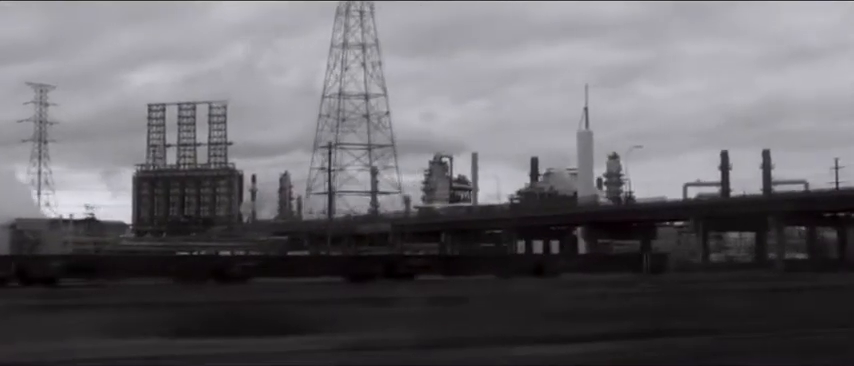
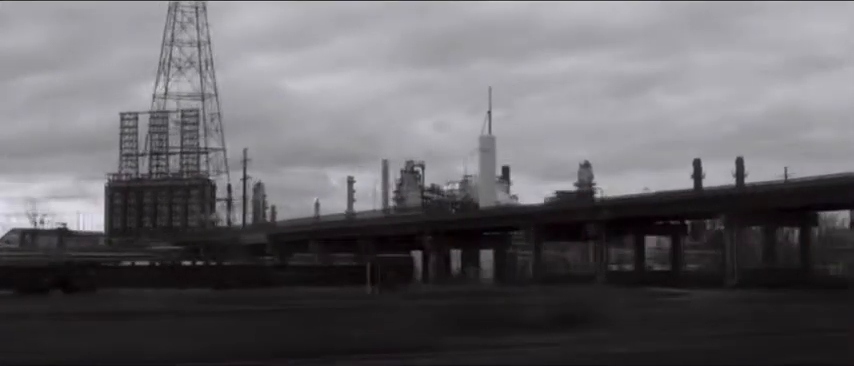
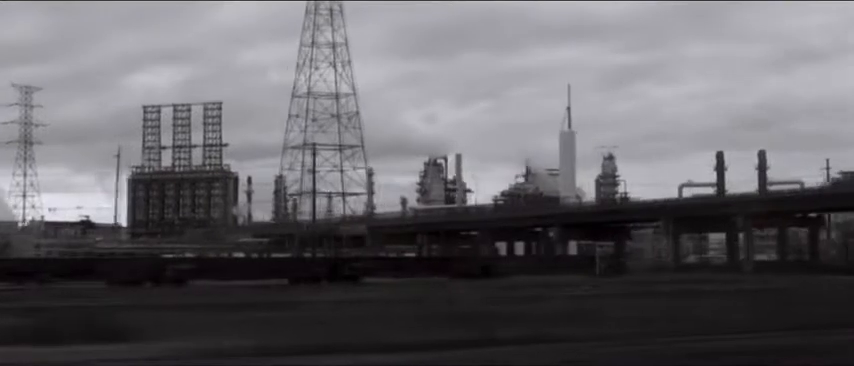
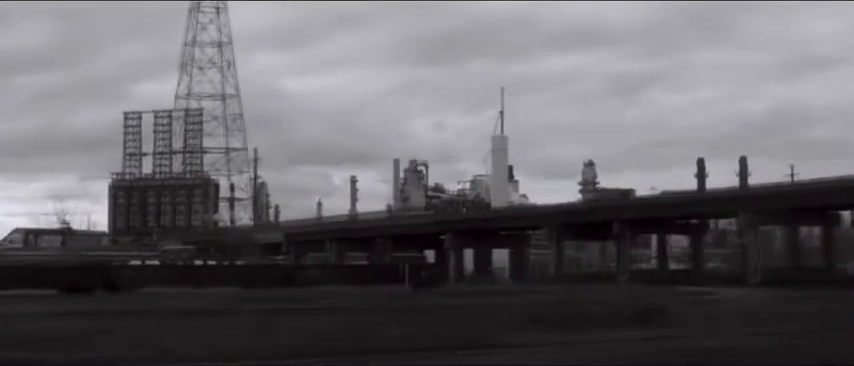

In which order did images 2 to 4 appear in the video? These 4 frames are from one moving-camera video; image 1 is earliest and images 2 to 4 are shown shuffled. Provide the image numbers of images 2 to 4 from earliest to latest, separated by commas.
3, 4, 2
